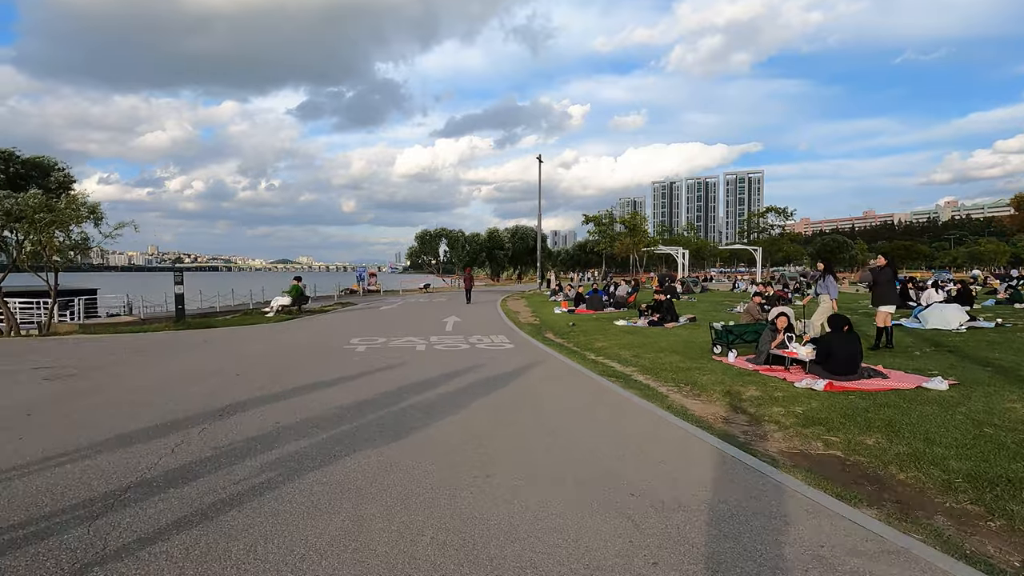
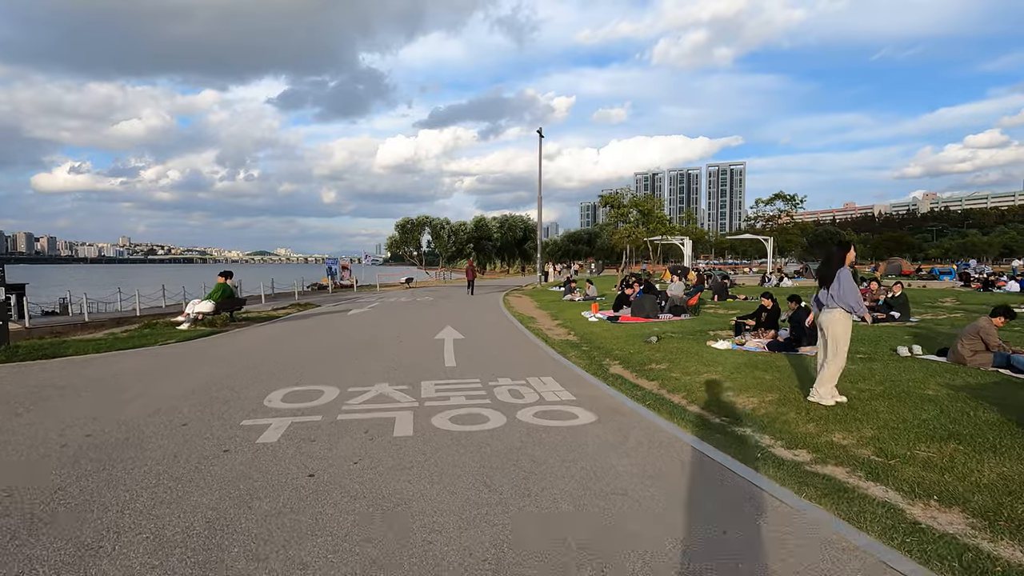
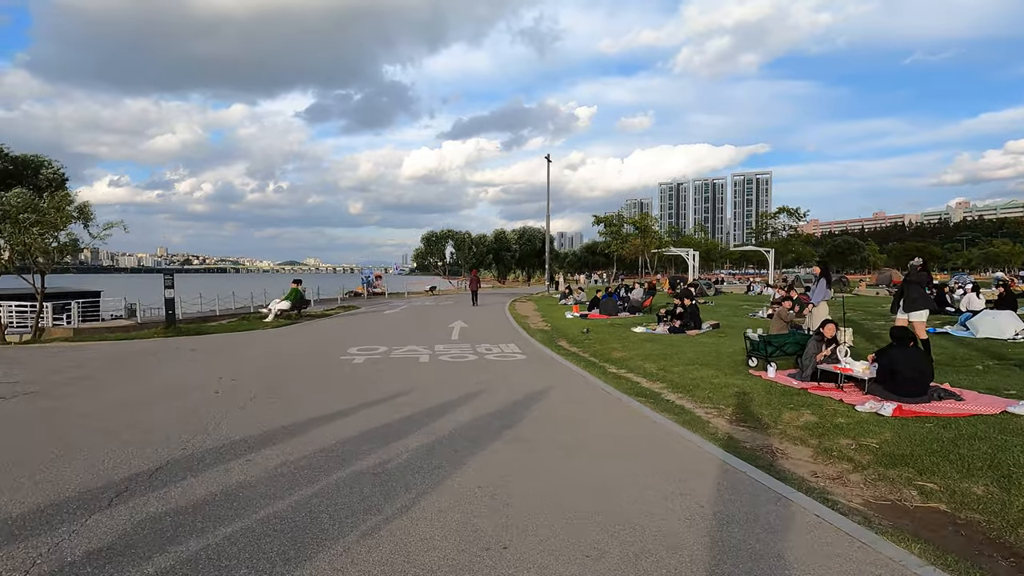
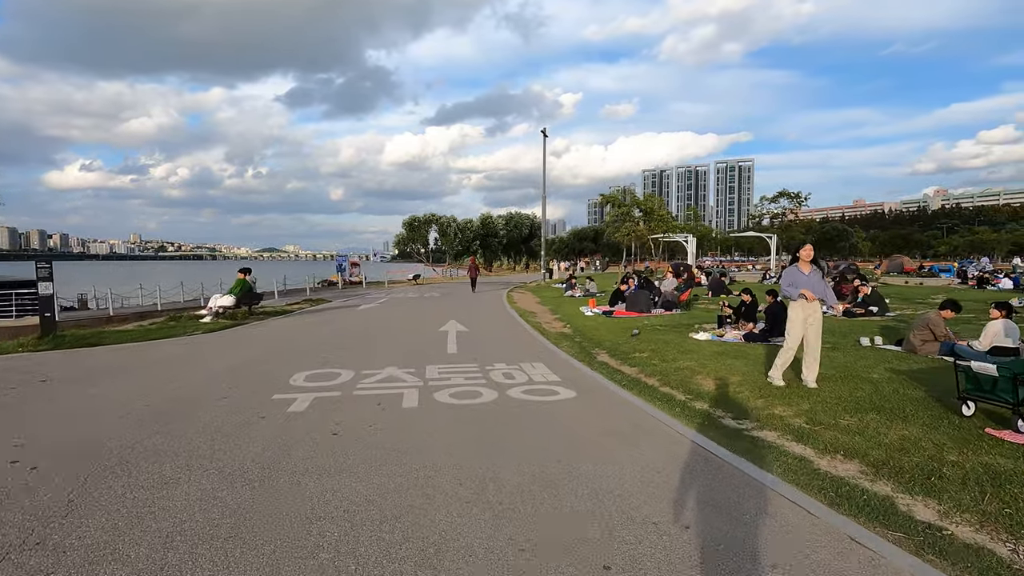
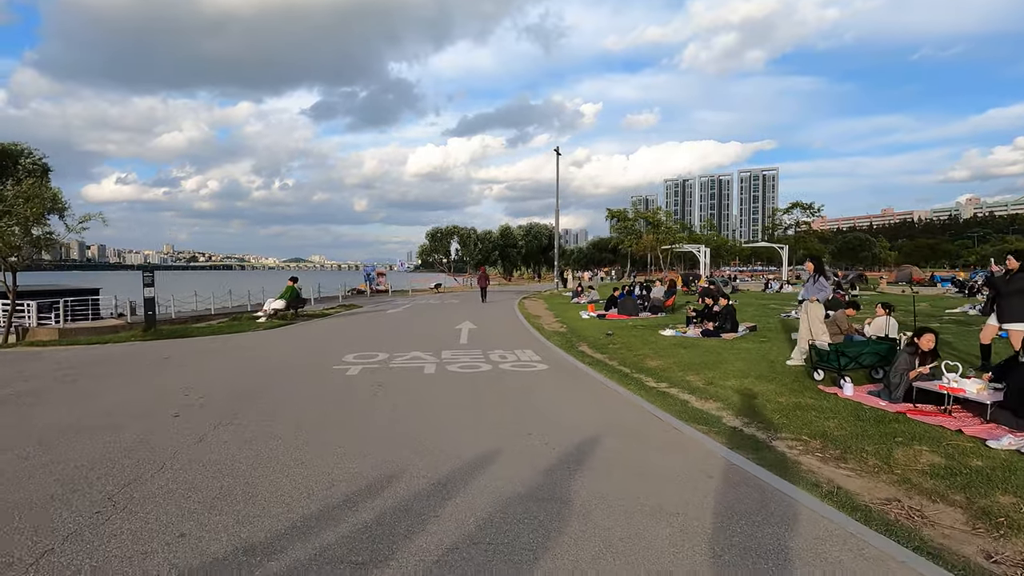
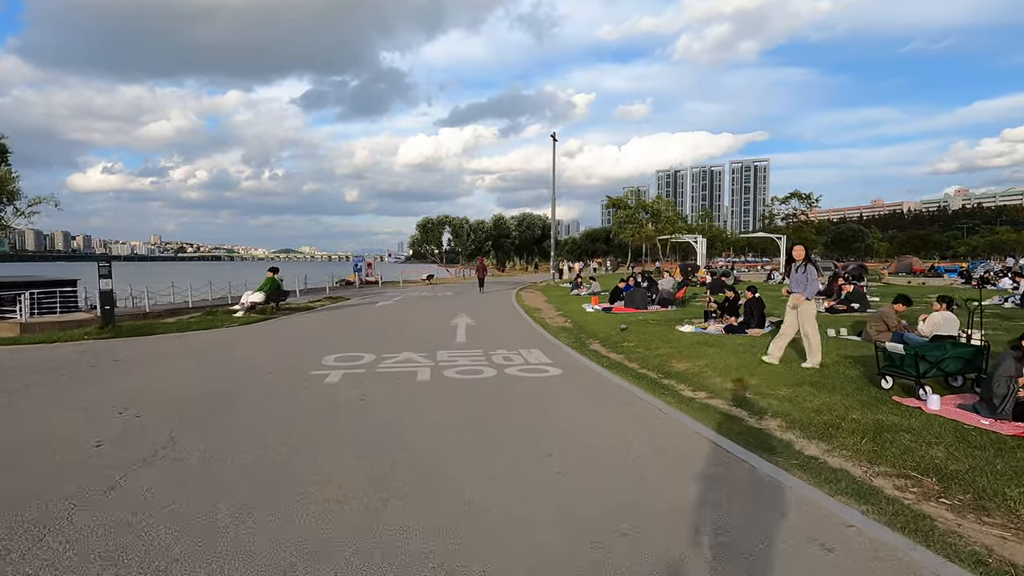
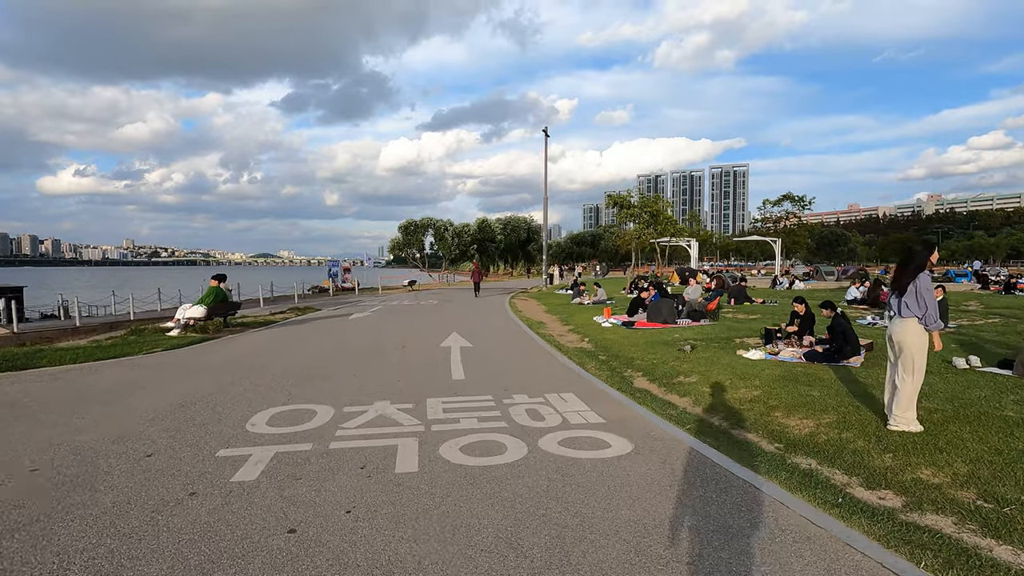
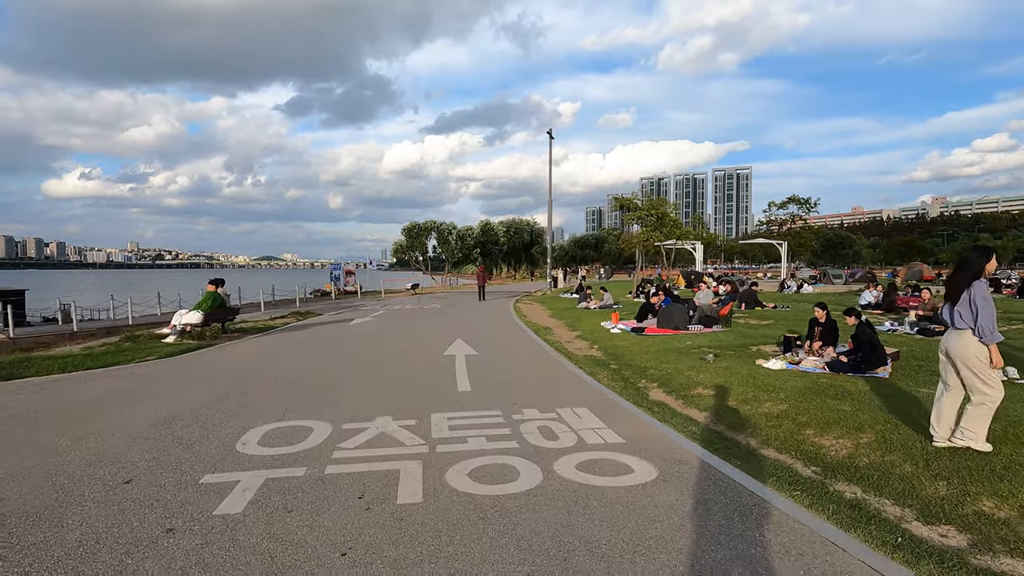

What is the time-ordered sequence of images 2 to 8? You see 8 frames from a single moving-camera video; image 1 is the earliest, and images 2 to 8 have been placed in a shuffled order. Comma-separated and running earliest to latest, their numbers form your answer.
3, 5, 6, 4, 2, 7, 8
